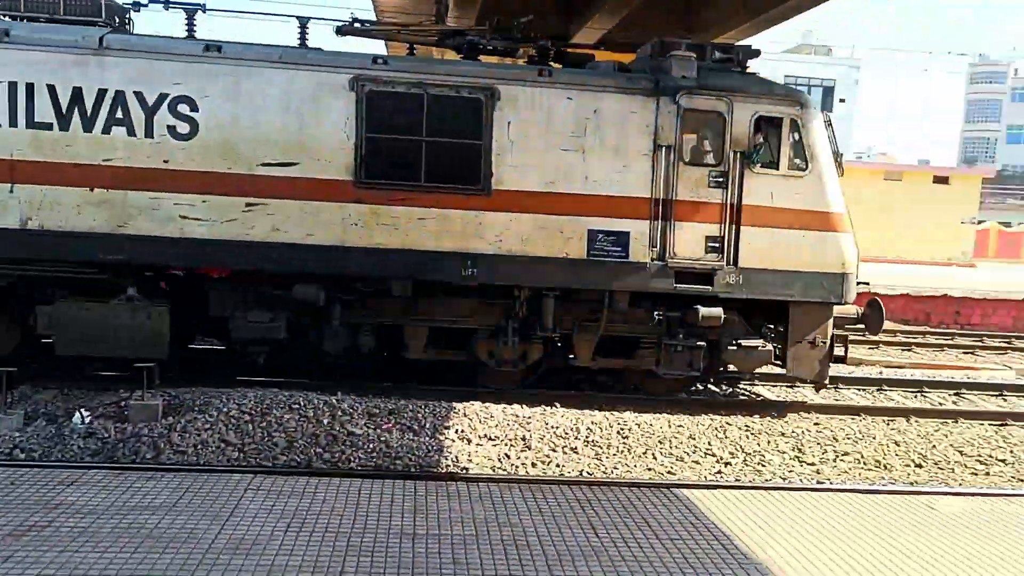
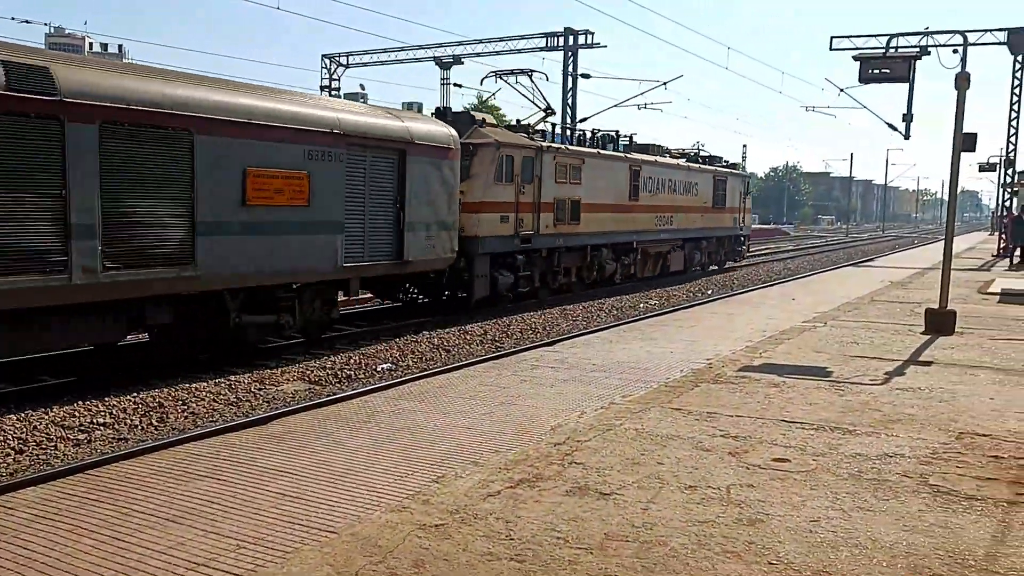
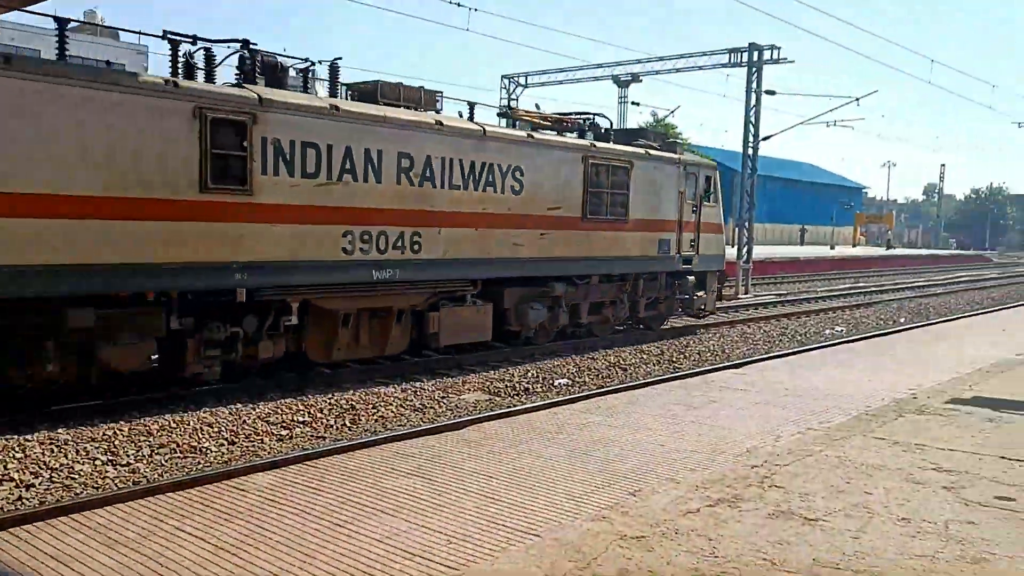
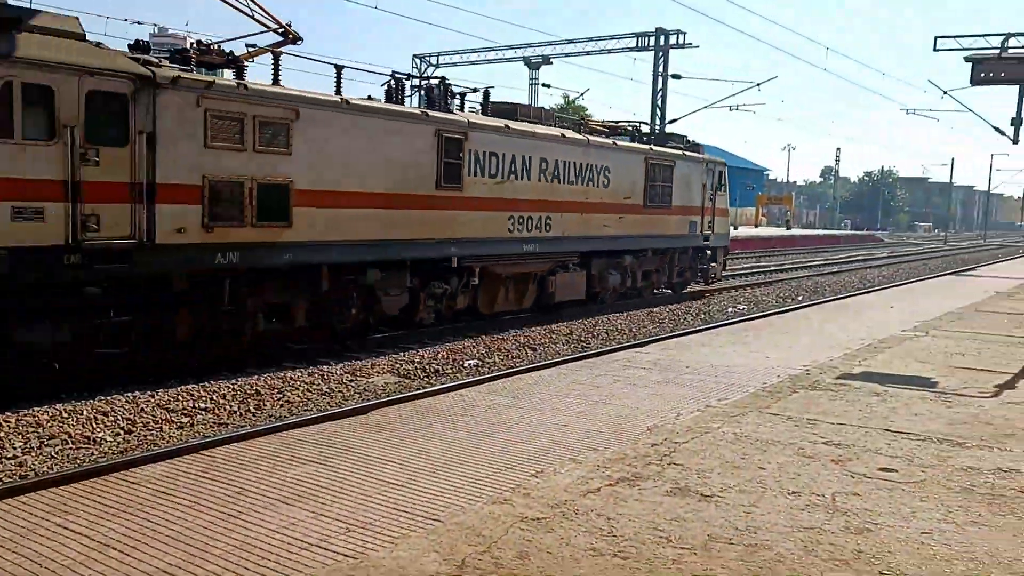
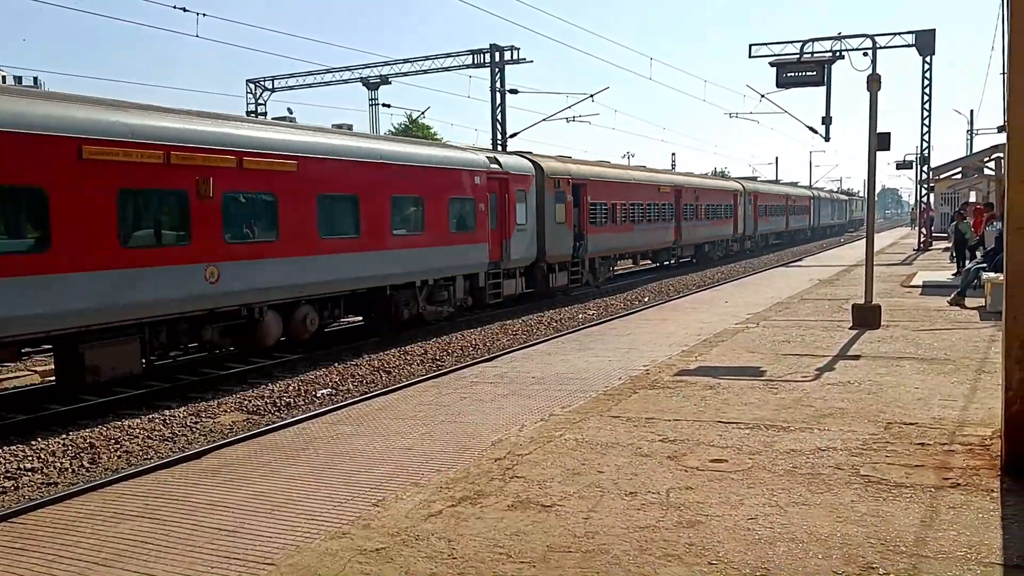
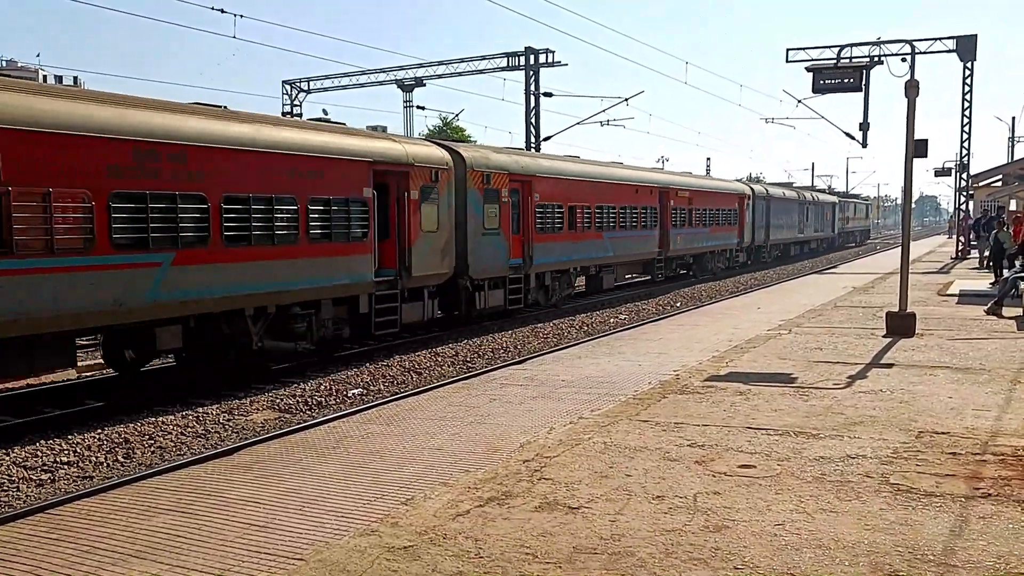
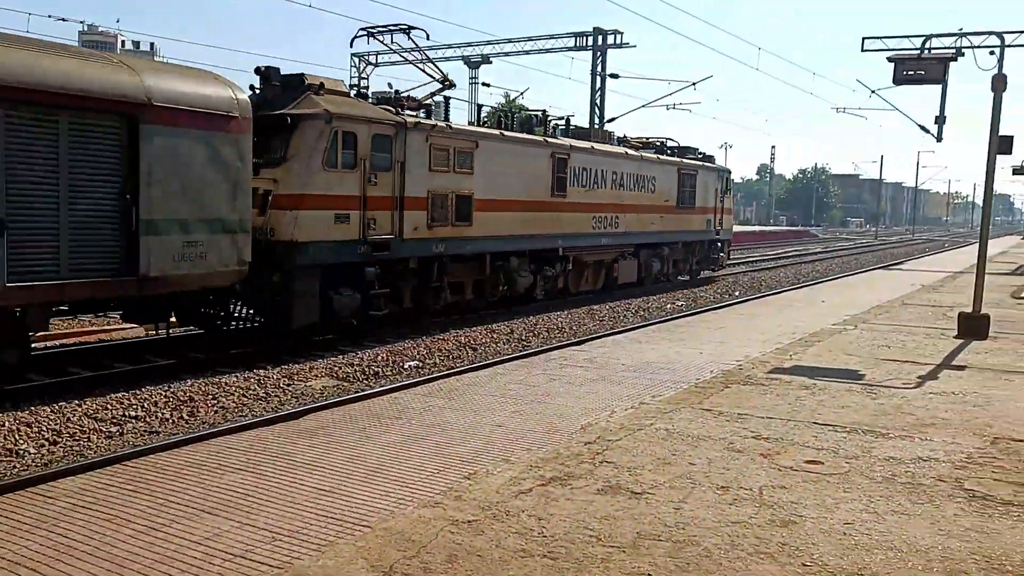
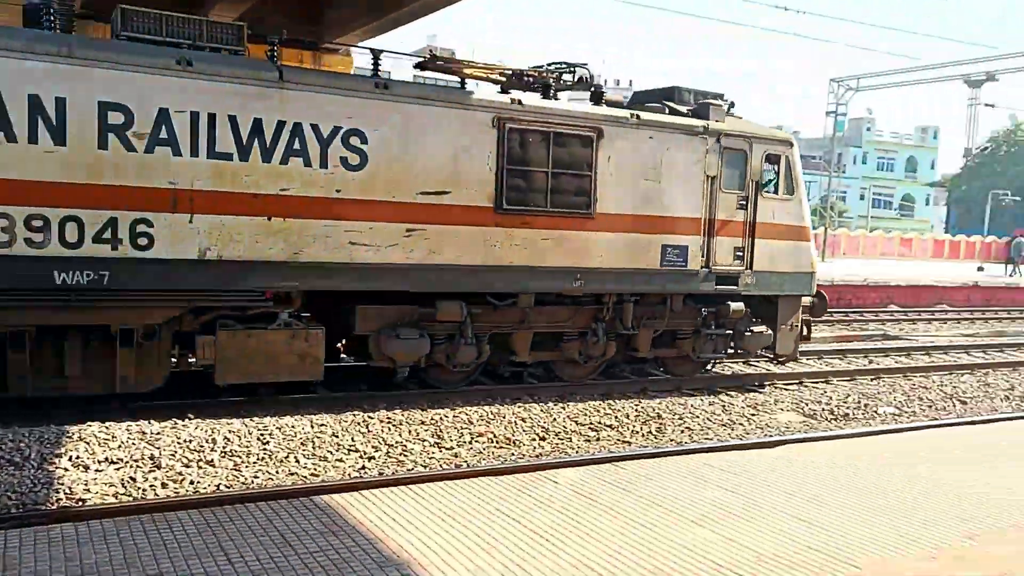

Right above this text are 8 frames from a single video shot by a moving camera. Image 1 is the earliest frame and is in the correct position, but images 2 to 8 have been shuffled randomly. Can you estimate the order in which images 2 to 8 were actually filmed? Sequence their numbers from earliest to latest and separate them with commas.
8, 3, 4, 7, 2, 6, 5
